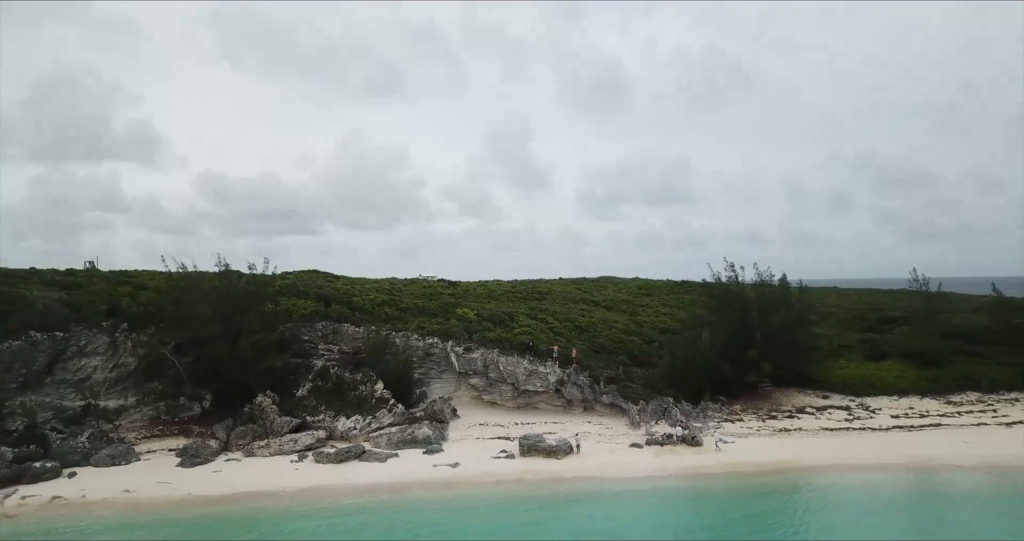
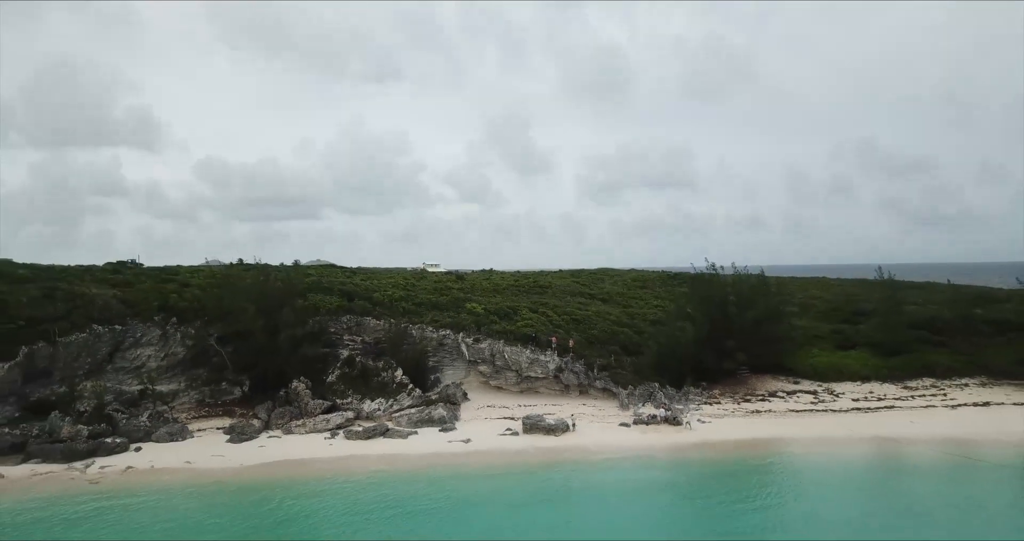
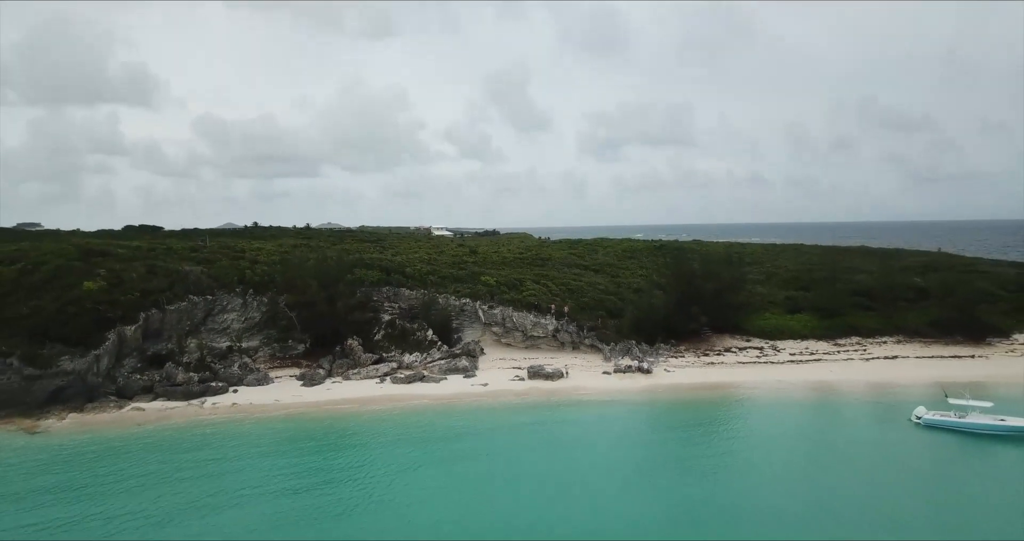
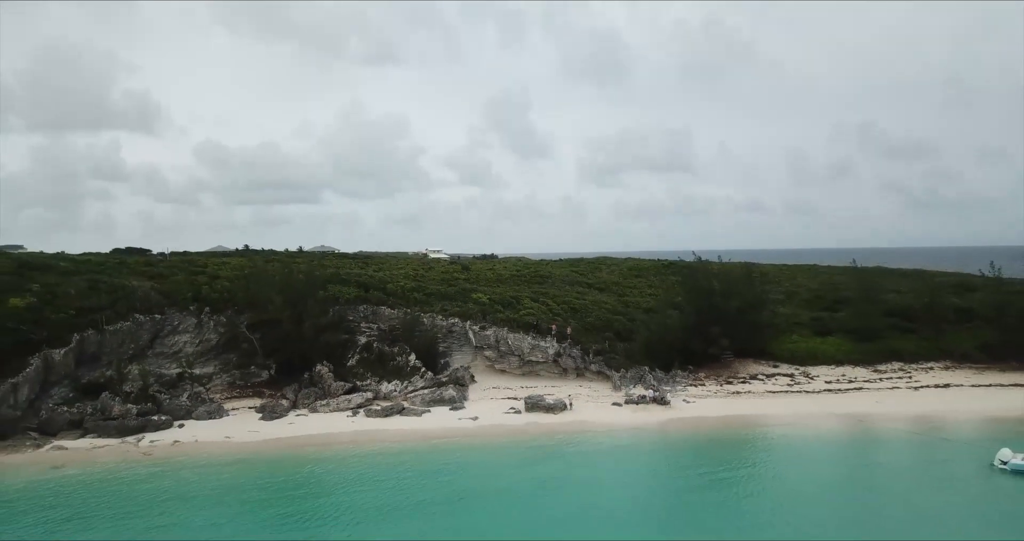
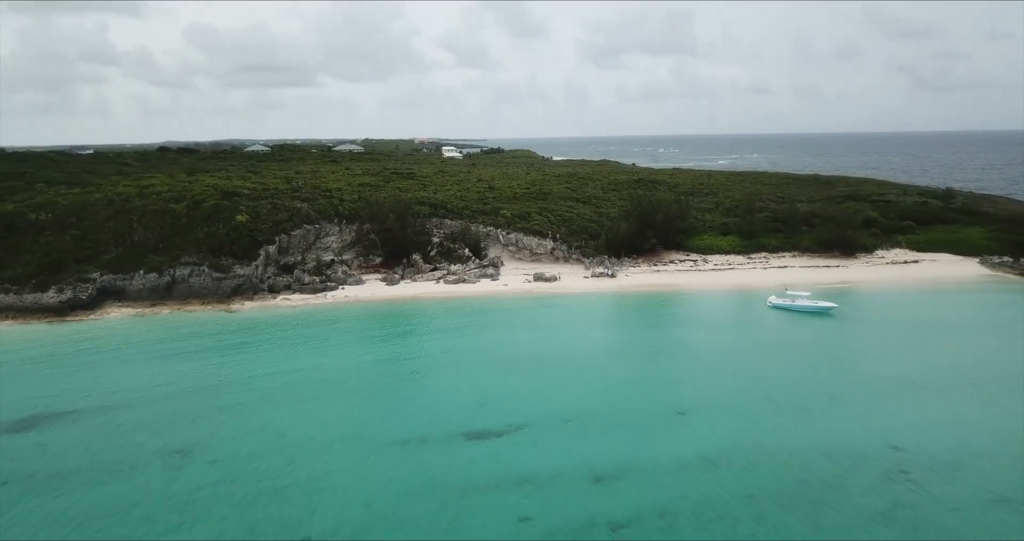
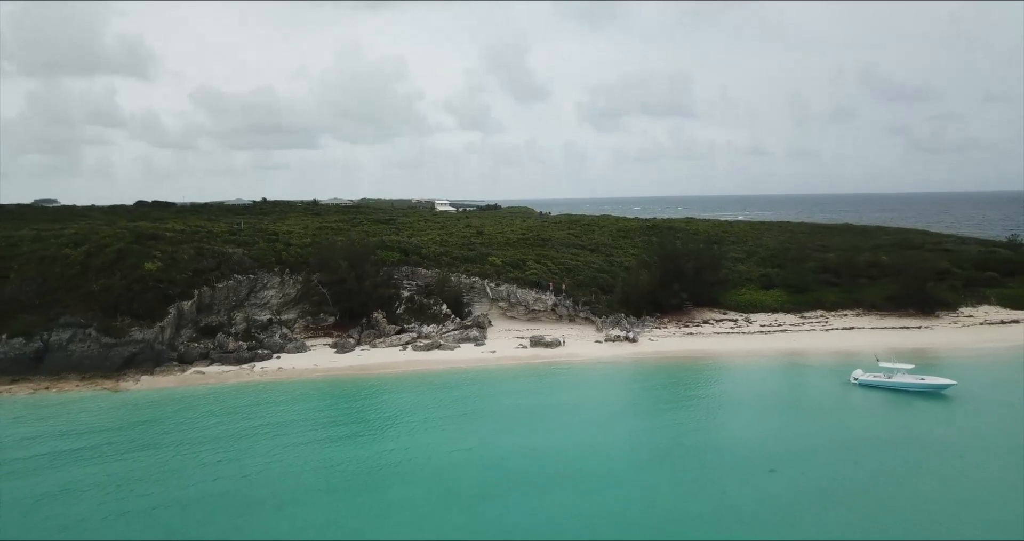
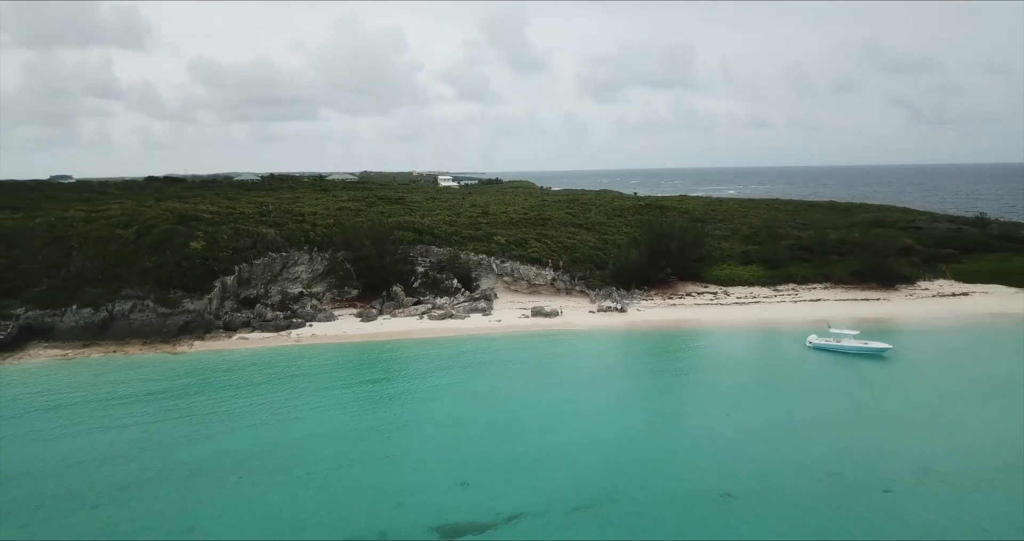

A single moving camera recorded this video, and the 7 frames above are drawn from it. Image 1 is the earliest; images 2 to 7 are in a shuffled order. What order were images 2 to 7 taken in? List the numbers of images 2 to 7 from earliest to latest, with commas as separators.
2, 4, 3, 6, 7, 5
